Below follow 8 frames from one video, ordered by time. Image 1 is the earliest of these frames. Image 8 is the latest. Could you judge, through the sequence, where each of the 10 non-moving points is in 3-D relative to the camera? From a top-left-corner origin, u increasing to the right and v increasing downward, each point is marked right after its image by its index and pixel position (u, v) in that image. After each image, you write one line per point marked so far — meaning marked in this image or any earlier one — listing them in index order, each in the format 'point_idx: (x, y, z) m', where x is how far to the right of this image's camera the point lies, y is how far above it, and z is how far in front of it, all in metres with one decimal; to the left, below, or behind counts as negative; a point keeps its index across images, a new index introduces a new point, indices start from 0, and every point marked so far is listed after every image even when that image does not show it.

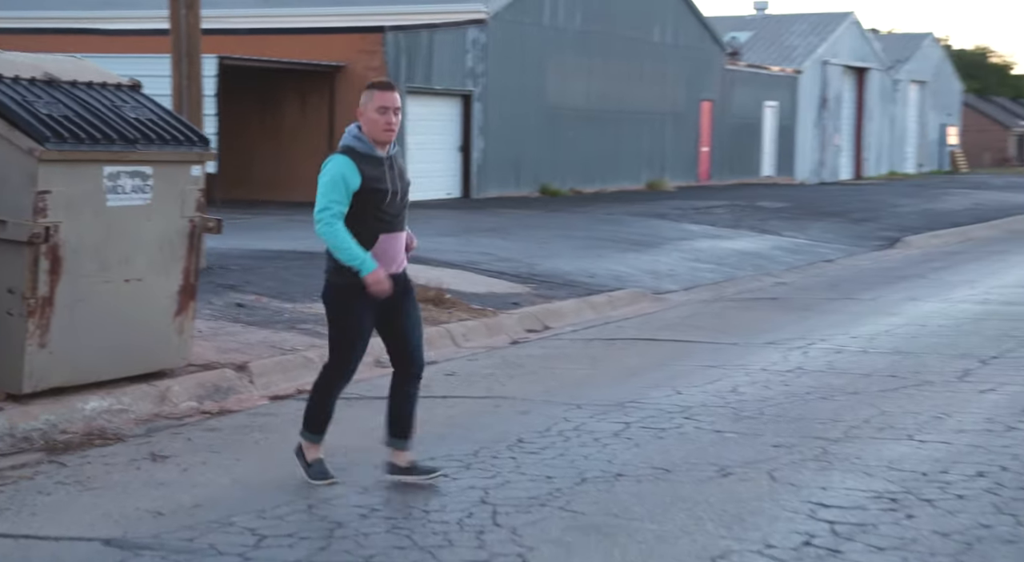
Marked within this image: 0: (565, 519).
0: (+0.2, -1.0, +5.5) m
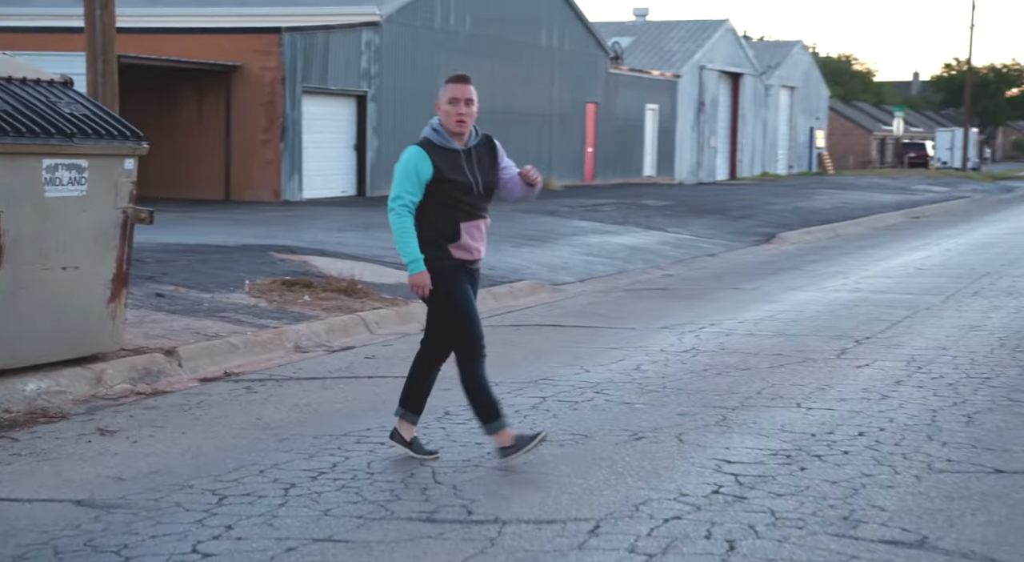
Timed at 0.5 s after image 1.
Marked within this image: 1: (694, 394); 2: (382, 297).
0: (-0.1, -0.9, +6.1) m
1: (+1.1, -0.7, +8.0) m
2: (-1.2, -0.1, +12.6) m
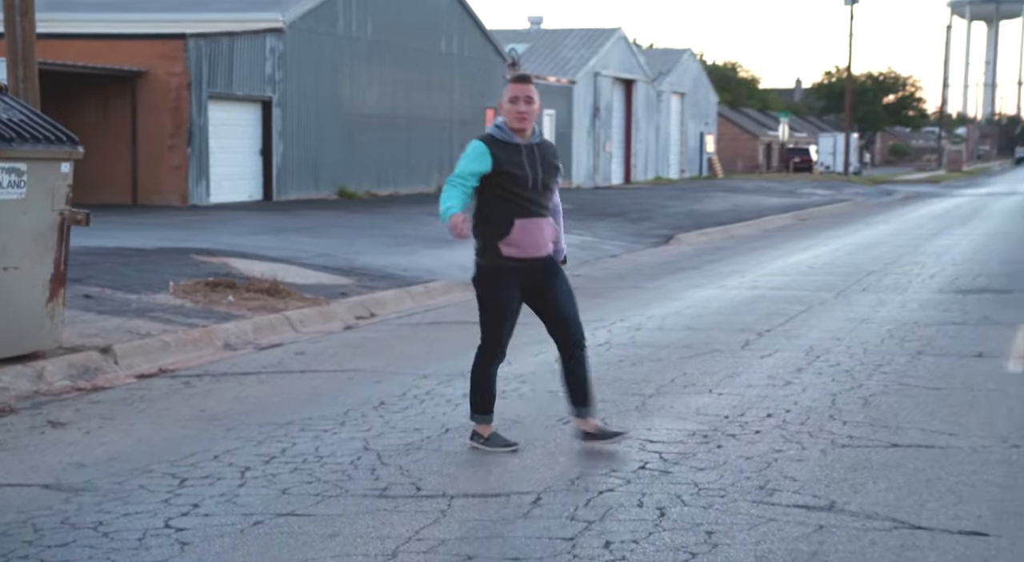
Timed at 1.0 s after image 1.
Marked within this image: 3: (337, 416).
0: (-0.3, -0.9, +6.5) m
1: (+0.6, -0.6, +8.6) m
2: (-2.0, -0.1, +12.9) m
3: (-1.0, -0.8, +7.7) m
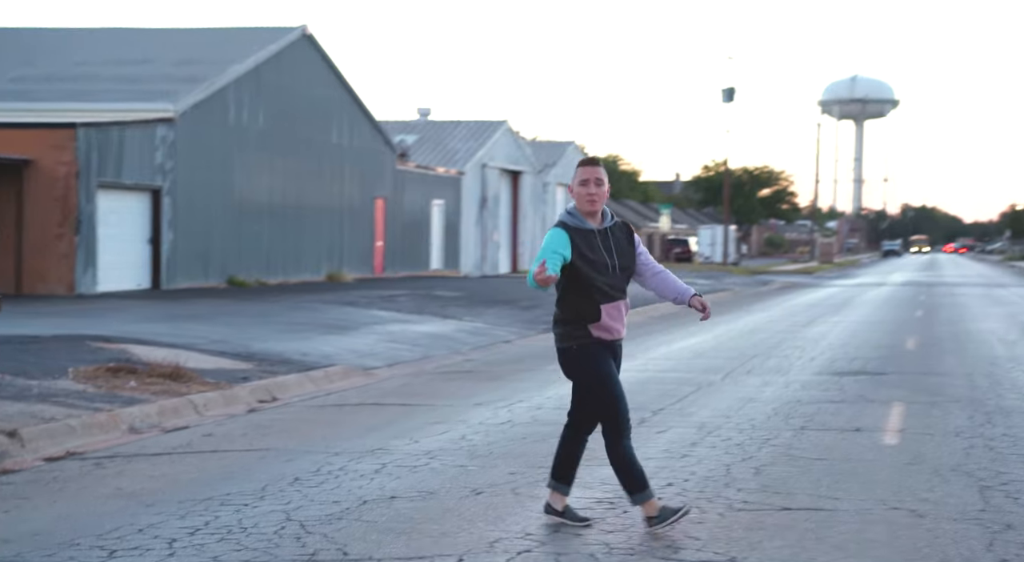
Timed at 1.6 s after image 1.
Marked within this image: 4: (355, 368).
0: (-0.8, -1.3, +6.8) m
1: (0.0, -1.2, +9.0) m
2: (-3.0, -1.0, +13.1) m
3: (-1.5, -1.2, +8.0) m
4: (-1.9, -1.0, +16.0) m
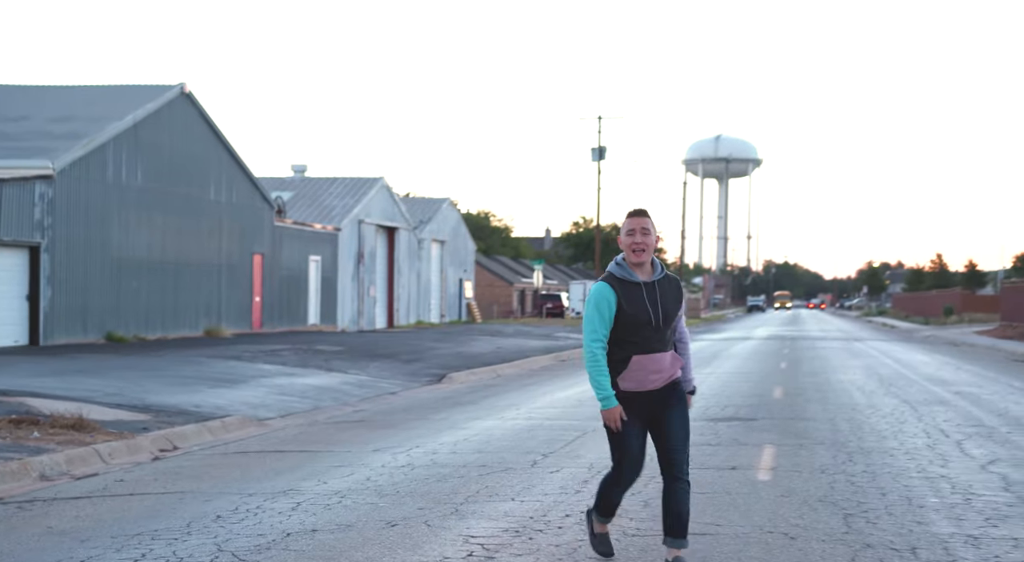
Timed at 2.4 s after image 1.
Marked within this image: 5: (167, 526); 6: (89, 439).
0: (-1.2, -1.5, +7.4) m
1: (-0.6, -1.5, +9.6) m
2: (-4.1, -1.5, +13.4) m
3: (-2.1, -1.6, +8.5) m
4: (-3.2, -1.7, +16.4) m
5: (-2.2, -1.6, +8.5) m
6: (-4.1, -1.5, +12.9) m
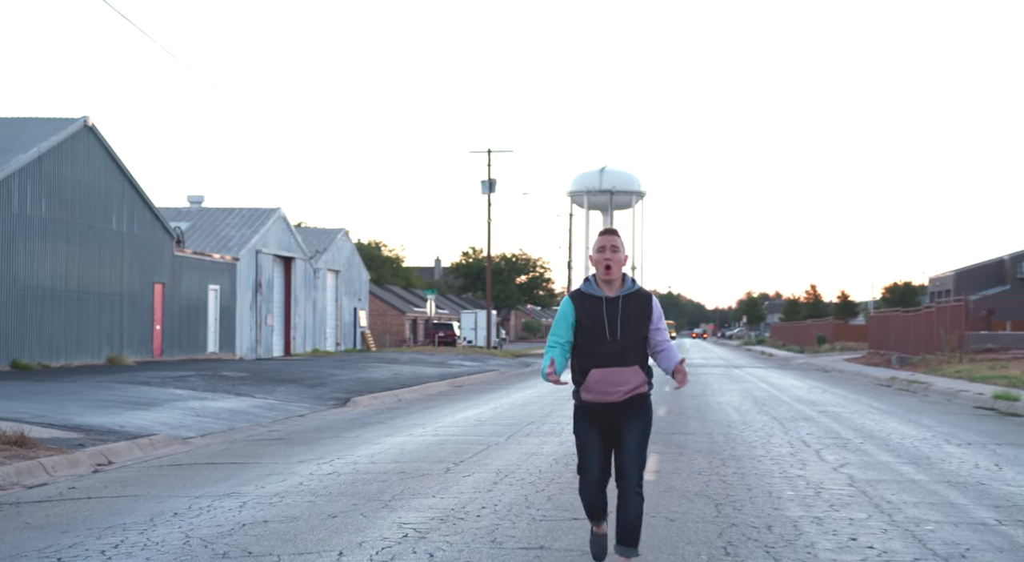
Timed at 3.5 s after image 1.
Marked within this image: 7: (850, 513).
0: (-1.7, -1.7, +8.7) m
1: (-1.3, -1.8, +11.0) m
2: (-5.0, -1.8, +14.5) m
3: (-2.7, -1.7, +9.7) m
4: (-4.5, -2.0, +17.5) m
5: (-2.8, -1.7, +9.7) m
6: (-5.0, -1.8, +14.0) m
7: (+2.4, -1.7, +9.5) m
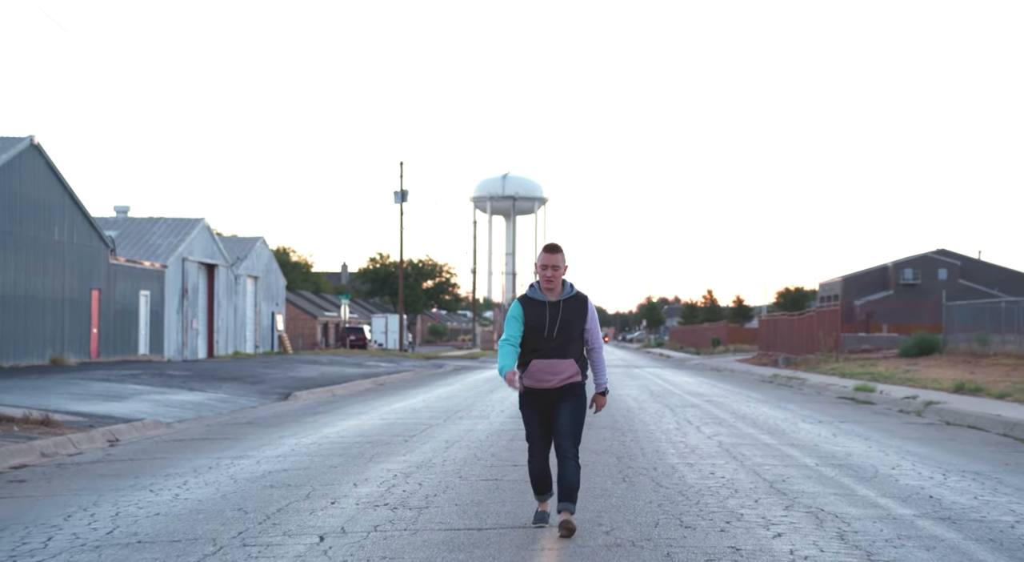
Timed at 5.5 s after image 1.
0: (-2.1, -1.8, +12.0) m
1: (-1.8, -1.9, +14.2) m
2: (-5.8, -1.9, +17.5) m
3: (-3.1, -1.8, +12.9) m
4: (-5.5, -2.2, +20.5) m
5: (-3.2, -1.8, +12.9) m
6: (-5.8, -1.9, +17.0) m
7: (+2.0, -1.8, +13.1) m
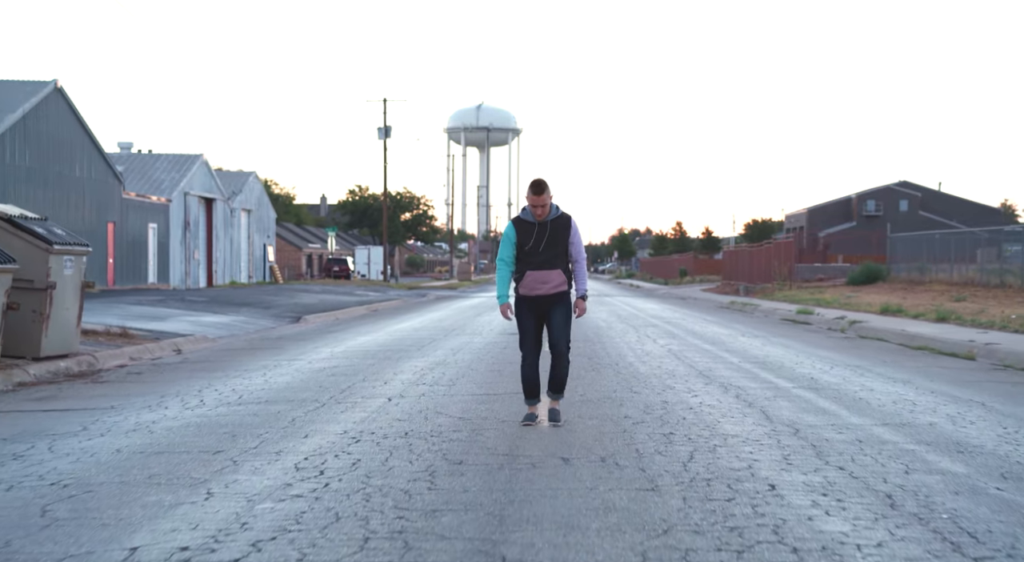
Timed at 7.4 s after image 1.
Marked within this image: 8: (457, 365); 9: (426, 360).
0: (-2.1, -1.1, +15.9) m
1: (-1.9, -1.0, +18.2) m
2: (-6.0, -0.9, +21.4) m
3: (-3.1, -1.1, +16.8) m
4: (-5.7, -1.0, +24.4) m
5: (-3.3, -1.1, +16.8) m
6: (-5.9, -1.0, +20.9) m
7: (+1.9, -1.0, +17.1) m
8: (-0.7, -1.1, +16.4) m
9: (-1.1, -1.0, +17.4) m
